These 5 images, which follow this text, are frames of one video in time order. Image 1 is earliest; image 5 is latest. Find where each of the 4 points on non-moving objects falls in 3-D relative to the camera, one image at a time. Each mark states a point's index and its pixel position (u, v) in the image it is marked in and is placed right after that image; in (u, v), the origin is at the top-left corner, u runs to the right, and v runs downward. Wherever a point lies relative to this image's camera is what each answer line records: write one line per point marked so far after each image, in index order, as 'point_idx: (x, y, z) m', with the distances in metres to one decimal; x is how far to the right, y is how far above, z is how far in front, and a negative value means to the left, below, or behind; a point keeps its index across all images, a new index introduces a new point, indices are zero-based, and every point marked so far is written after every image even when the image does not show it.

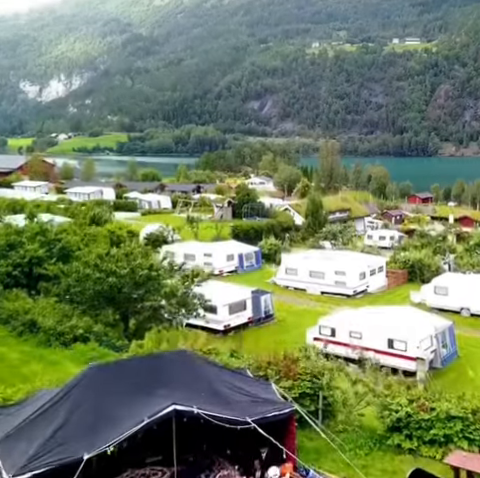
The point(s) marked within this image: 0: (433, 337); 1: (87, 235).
0: (+3.2, -1.6, +11.3) m
1: (-3.3, +0.1, +14.3) m
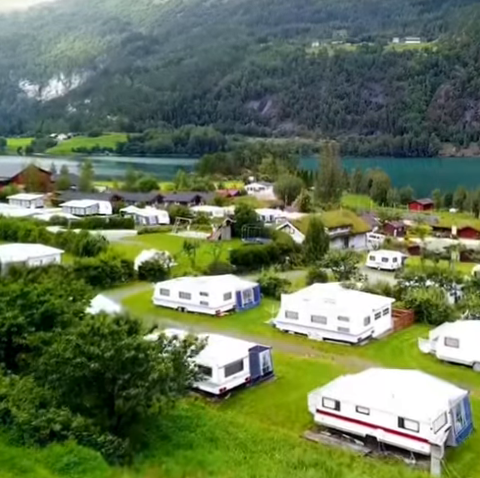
0: (+3.2, -2.7, +10.3) m
1: (-3.4, -0.9, +13.3) m
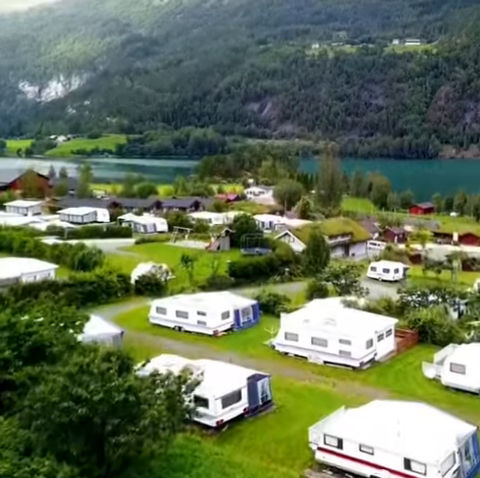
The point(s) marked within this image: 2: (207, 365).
0: (+3.1, -3.1, +9.8) m
1: (-3.4, -1.4, +12.8) m
2: (-0.6, -2.4, +12.9) m
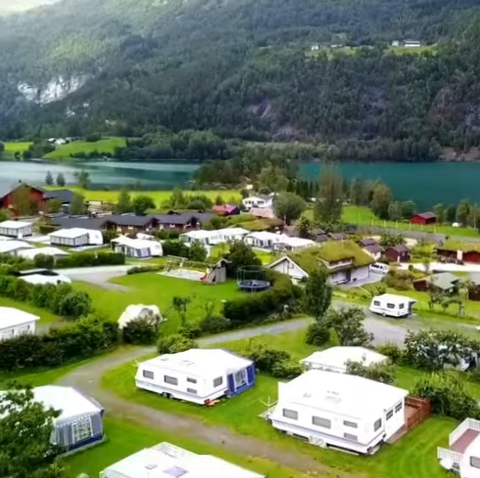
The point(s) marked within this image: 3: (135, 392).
0: (+3.0, -4.5, +8.3) m
1: (-3.6, -2.8, +11.3) m
2: (-0.8, -3.8, +11.3) m
3: (-2.6, -3.8, +16.9) m
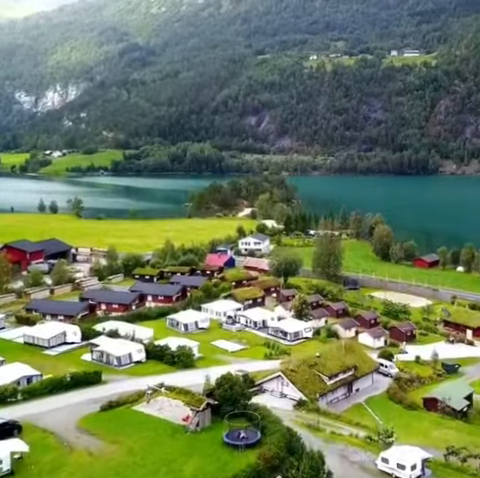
0: (+2.5, -10.0, +4.4) m
1: (-4.1, -8.3, +7.4) m
2: (-1.3, -9.3, +7.4) m
3: (-3.1, -9.3, +13.0) m
